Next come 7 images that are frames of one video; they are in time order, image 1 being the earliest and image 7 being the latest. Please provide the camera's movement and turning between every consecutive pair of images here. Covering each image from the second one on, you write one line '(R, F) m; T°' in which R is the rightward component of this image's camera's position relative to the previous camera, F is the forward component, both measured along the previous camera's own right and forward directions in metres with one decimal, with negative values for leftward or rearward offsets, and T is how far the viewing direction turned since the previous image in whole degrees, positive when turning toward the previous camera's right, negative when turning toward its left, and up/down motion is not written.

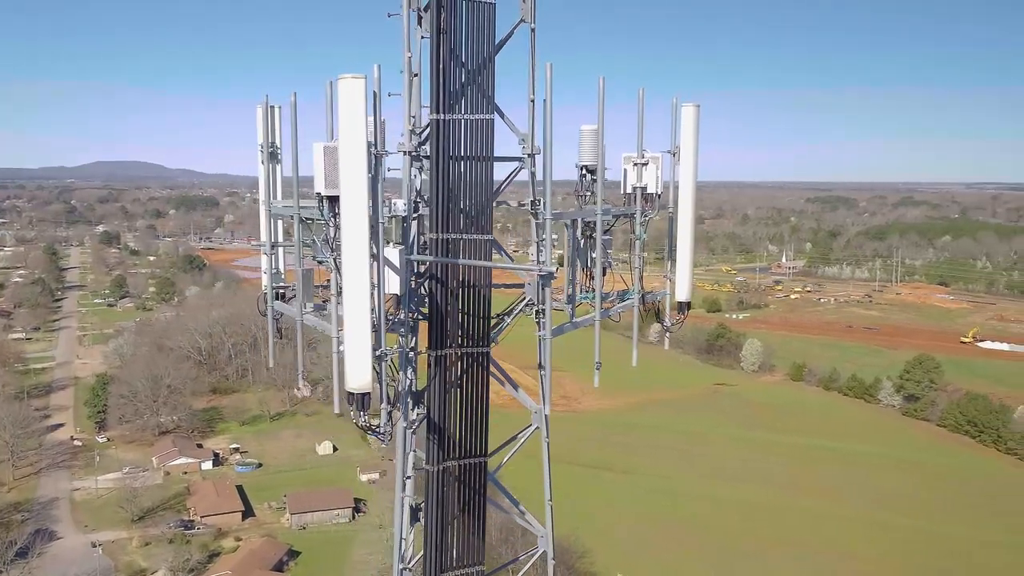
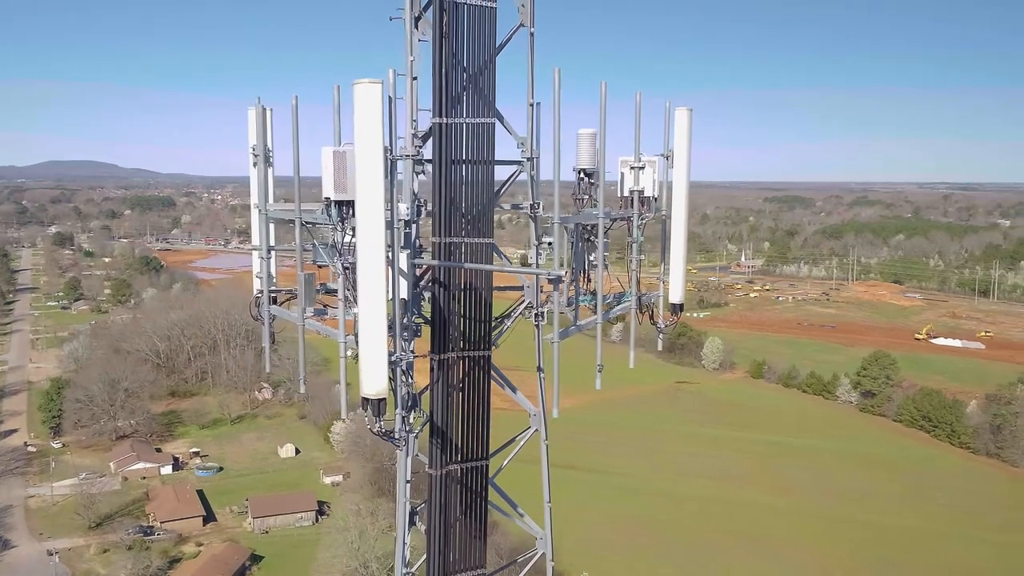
(+3.1, +2.6) m; -12°
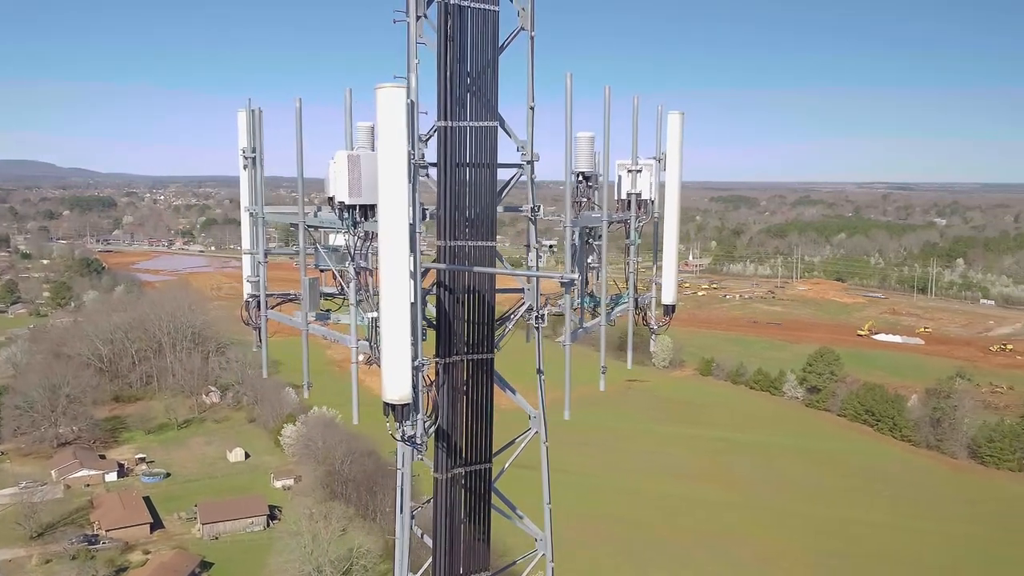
(-0.2, 0.0) m; +3°
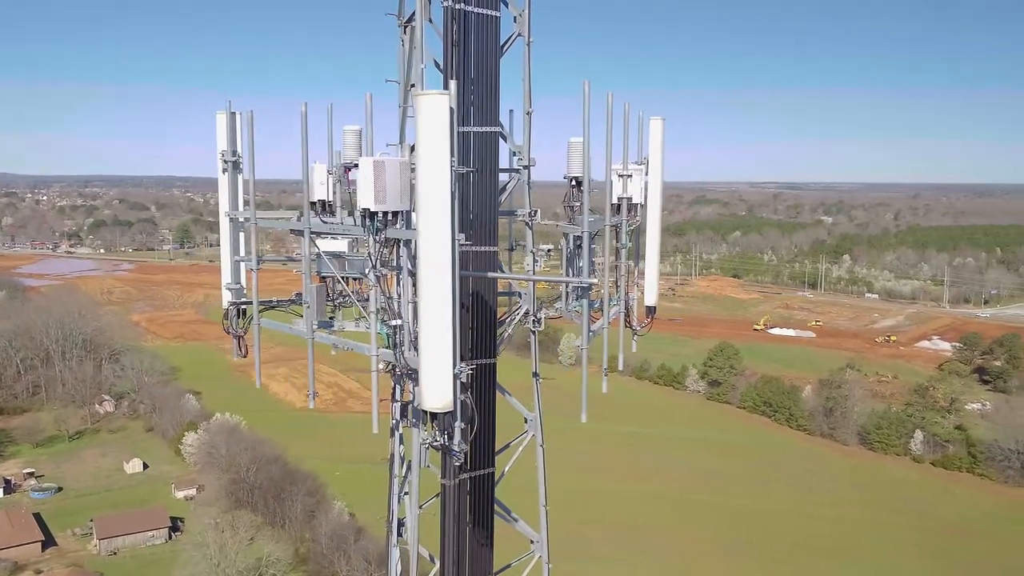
(-0.3, 0.0) m; +6°
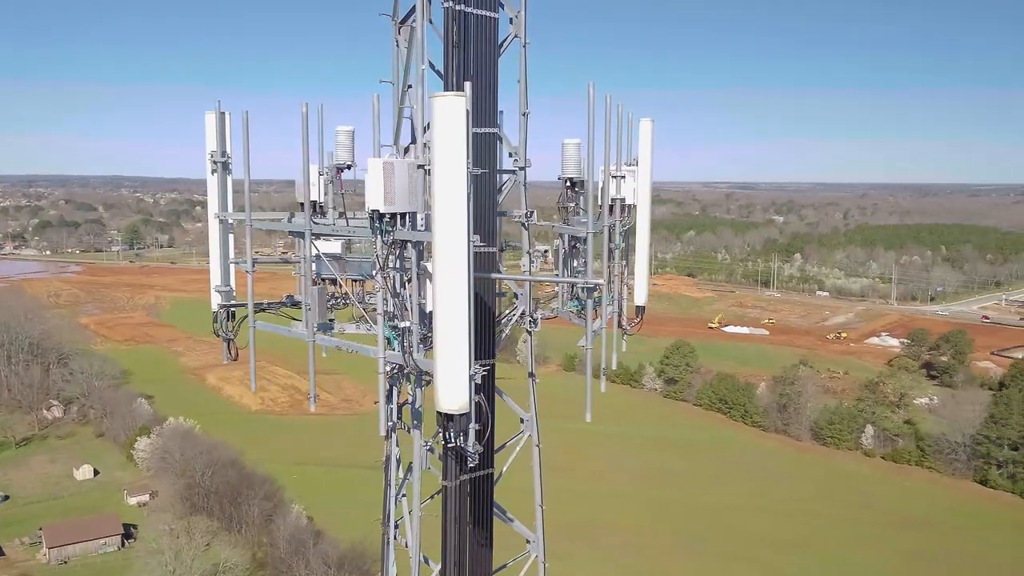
(-0.1, 0.0) m; +3°
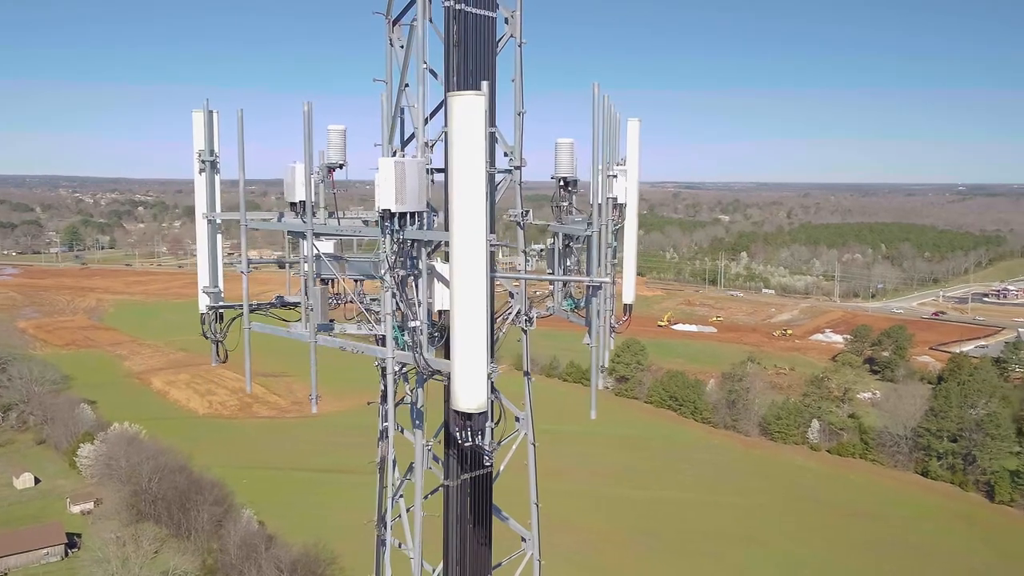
(-0.1, 0.0) m; +3°
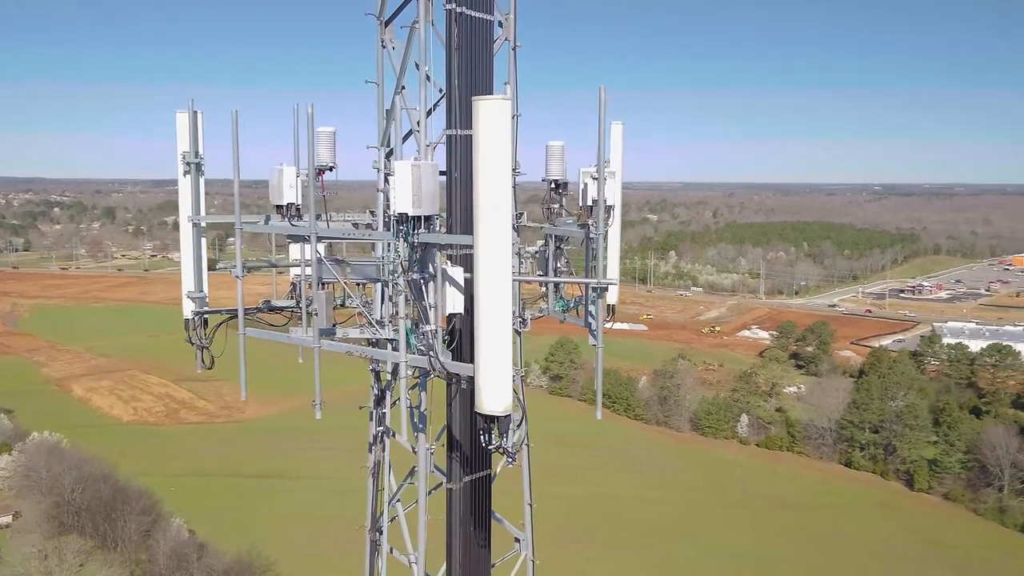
(-0.2, 0.0) m; +4°
